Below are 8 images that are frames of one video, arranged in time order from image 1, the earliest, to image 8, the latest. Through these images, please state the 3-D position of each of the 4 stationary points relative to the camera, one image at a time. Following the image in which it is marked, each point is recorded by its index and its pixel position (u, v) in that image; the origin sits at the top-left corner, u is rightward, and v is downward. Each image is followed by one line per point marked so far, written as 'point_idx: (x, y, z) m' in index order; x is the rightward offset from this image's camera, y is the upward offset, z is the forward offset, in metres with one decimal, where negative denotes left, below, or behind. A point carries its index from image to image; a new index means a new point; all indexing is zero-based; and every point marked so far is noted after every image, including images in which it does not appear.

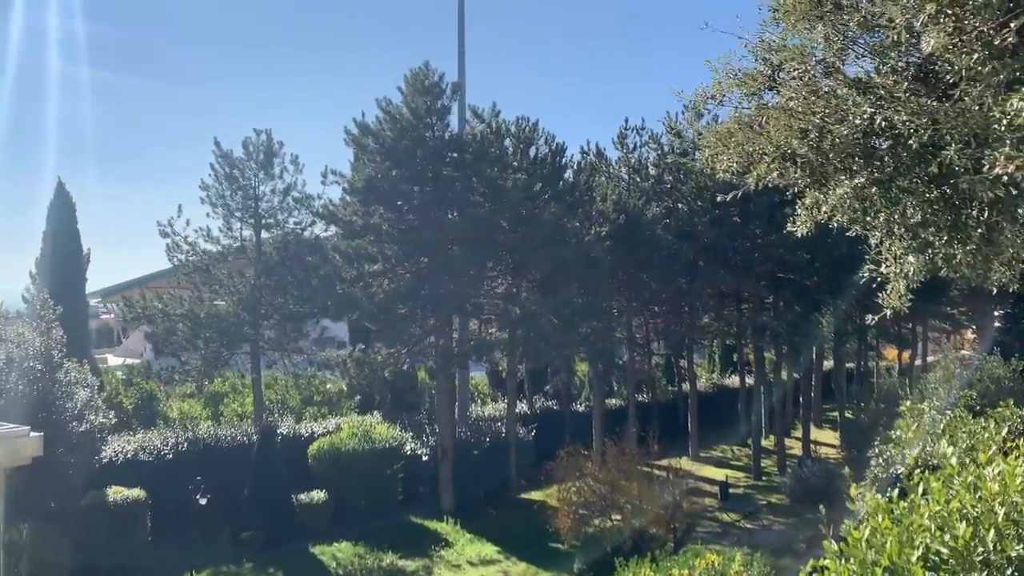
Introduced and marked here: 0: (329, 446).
0: (-2.8, -2.4, +13.2) m
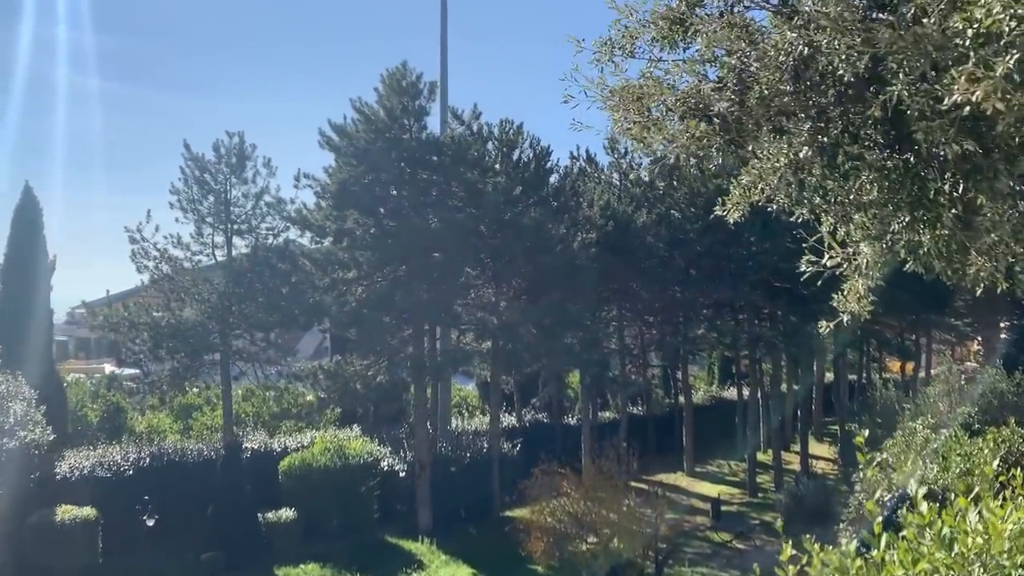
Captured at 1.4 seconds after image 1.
0: (-3.1, -2.5, +12.7) m
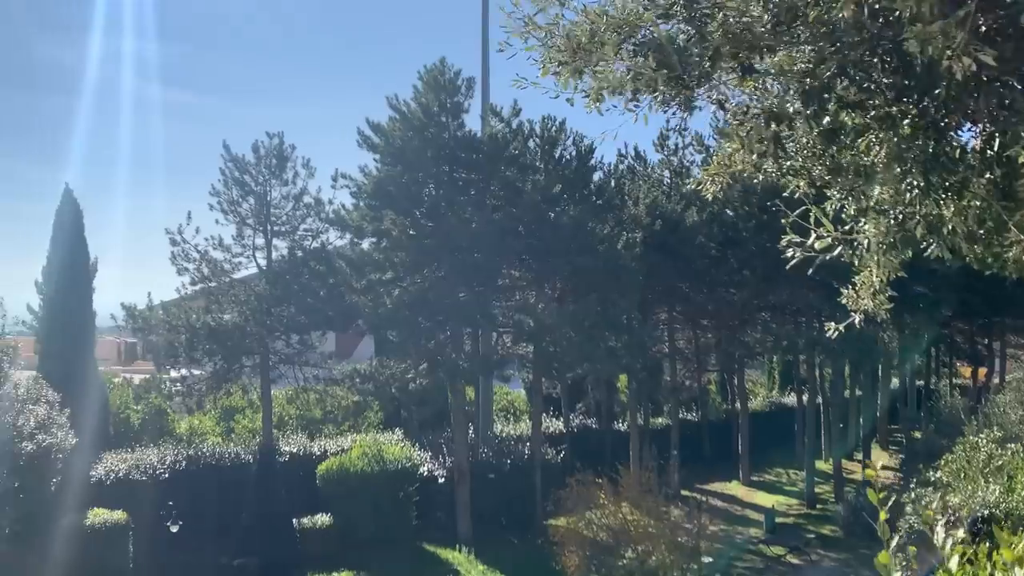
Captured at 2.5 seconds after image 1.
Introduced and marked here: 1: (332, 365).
0: (-2.5, -2.5, +12.4) m
1: (-2.9, -1.2, +13.7) m
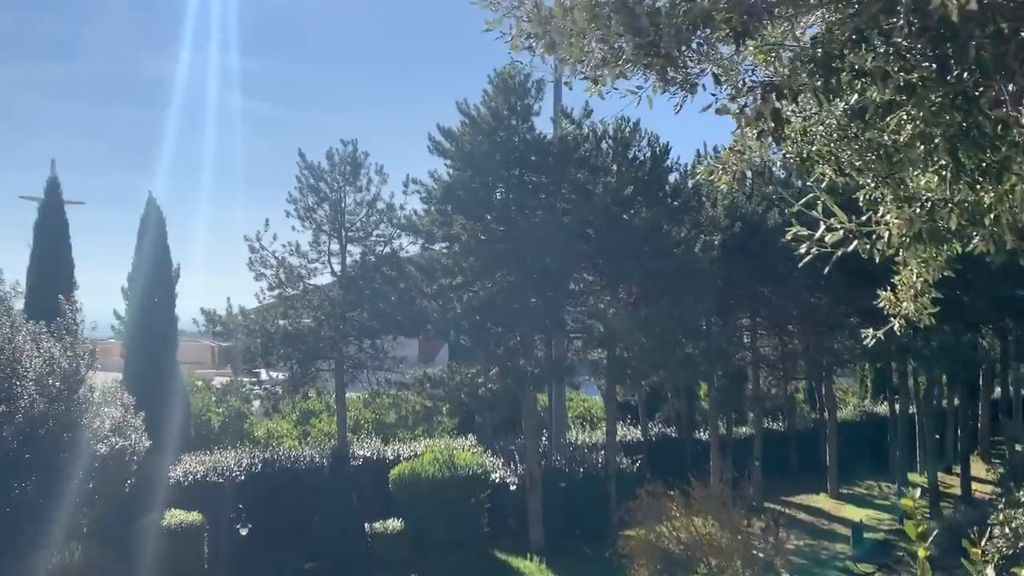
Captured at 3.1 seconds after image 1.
0: (-1.5, -2.6, +12.4) m
1: (-1.7, -1.3, +13.7) m
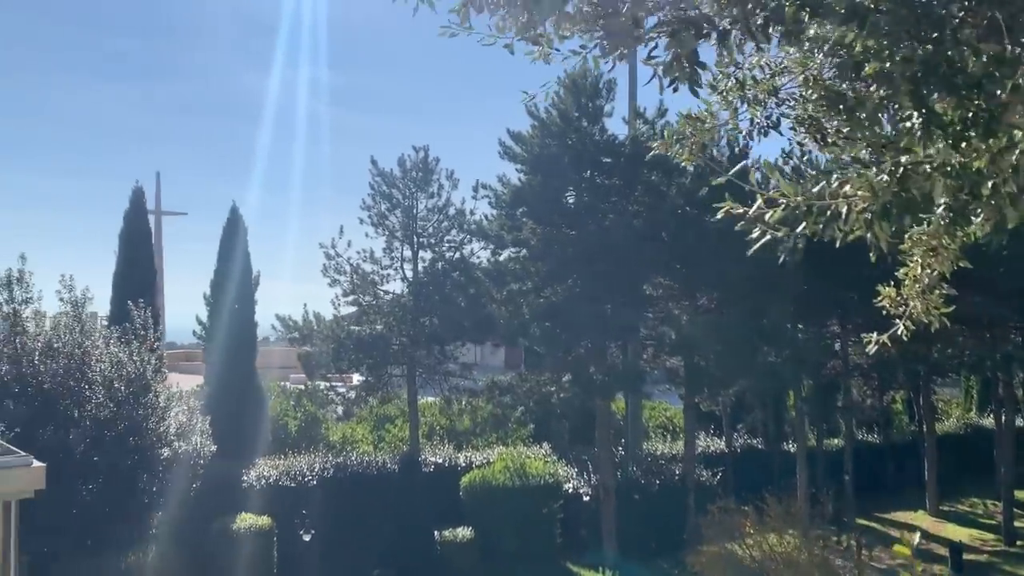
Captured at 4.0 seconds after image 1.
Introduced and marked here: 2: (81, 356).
0: (-0.4, -2.7, +12.3) m
1: (-0.6, -1.4, +13.6) m
2: (-4.3, -0.7, +8.5) m
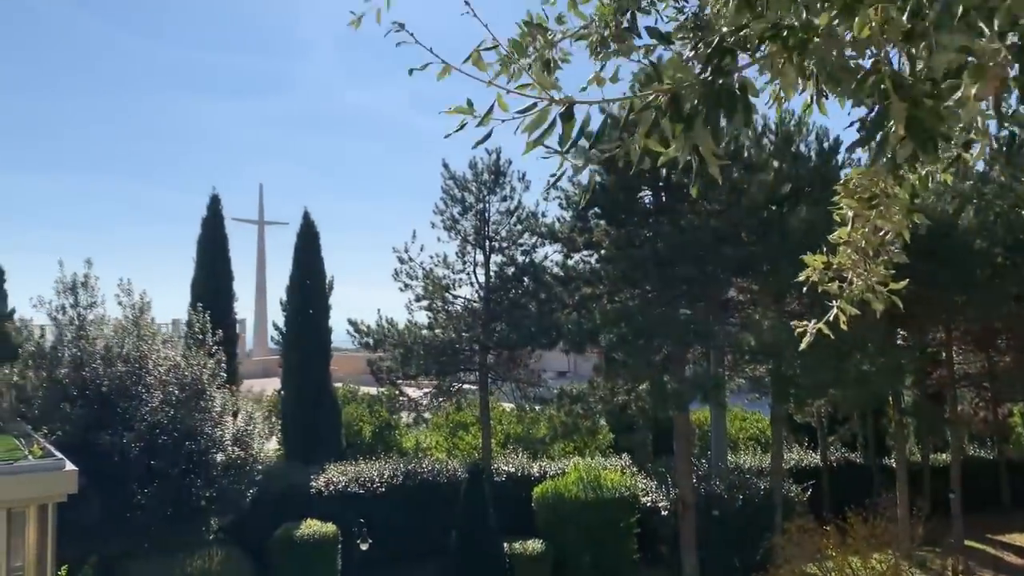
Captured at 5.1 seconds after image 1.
0: (+0.6, -2.8, +11.9) m
1: (+0.6, -1.5, +13.2) m
2: (-3.7, -0.7, +8.6) m
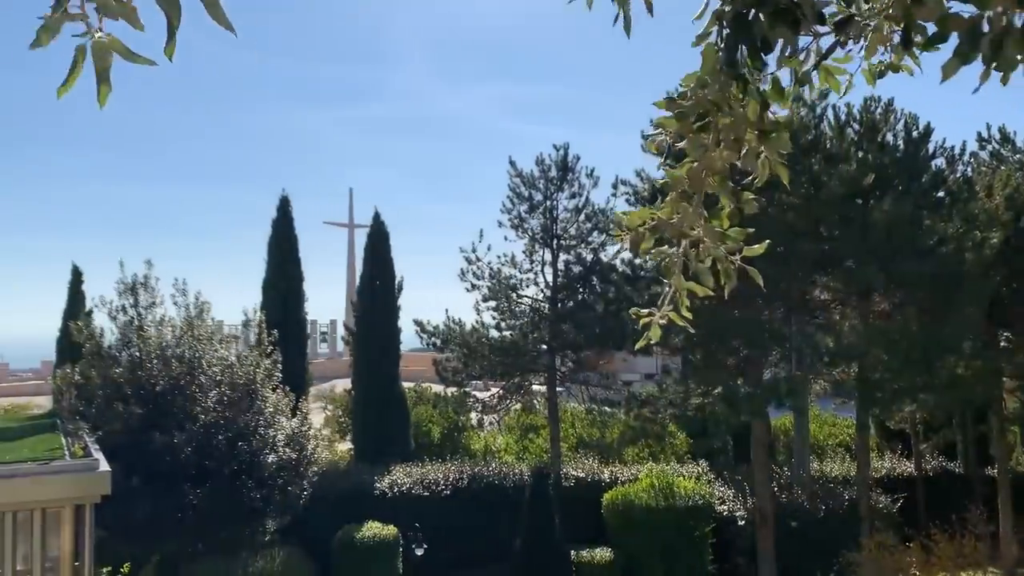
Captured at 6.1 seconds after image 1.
0: (+1.4, -2.8, +11.5) m
1: (+1.6, -1.4, +12.8) m
2: (-3.1, -0.7, +8.6) m
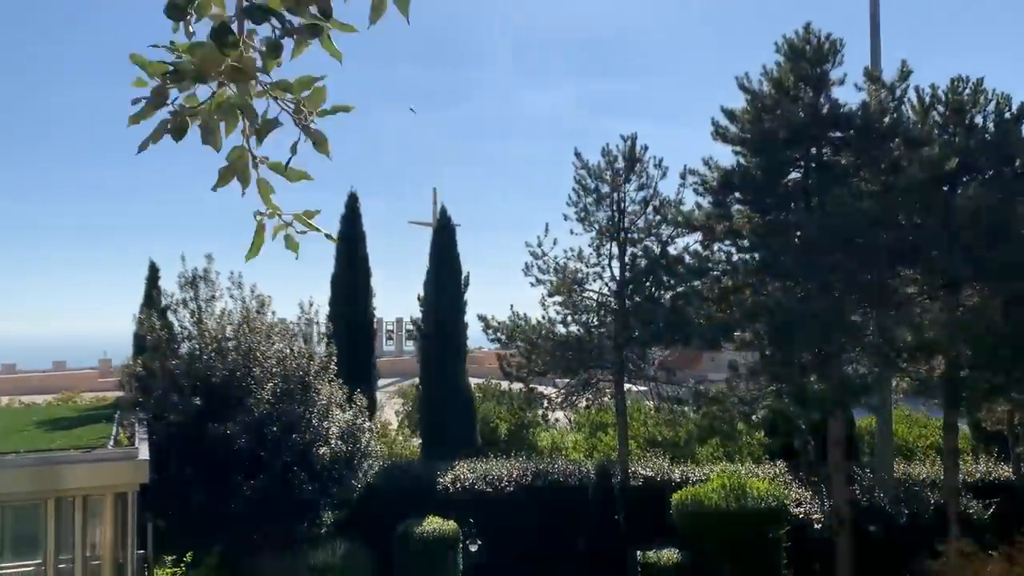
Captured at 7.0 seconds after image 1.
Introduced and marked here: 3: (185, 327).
0: (+2.3, -2.7, +11.1) m
1: (+2.5, -1.4, +12.4) m
2: (-2.6, -0.7, +8.7) m
3: (-3.3, -0.4, +9.0) m
